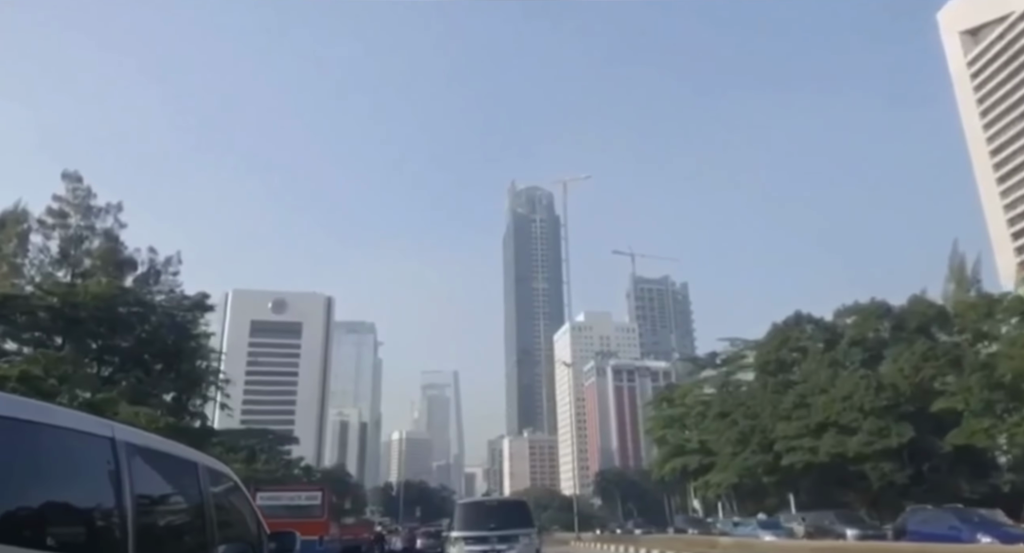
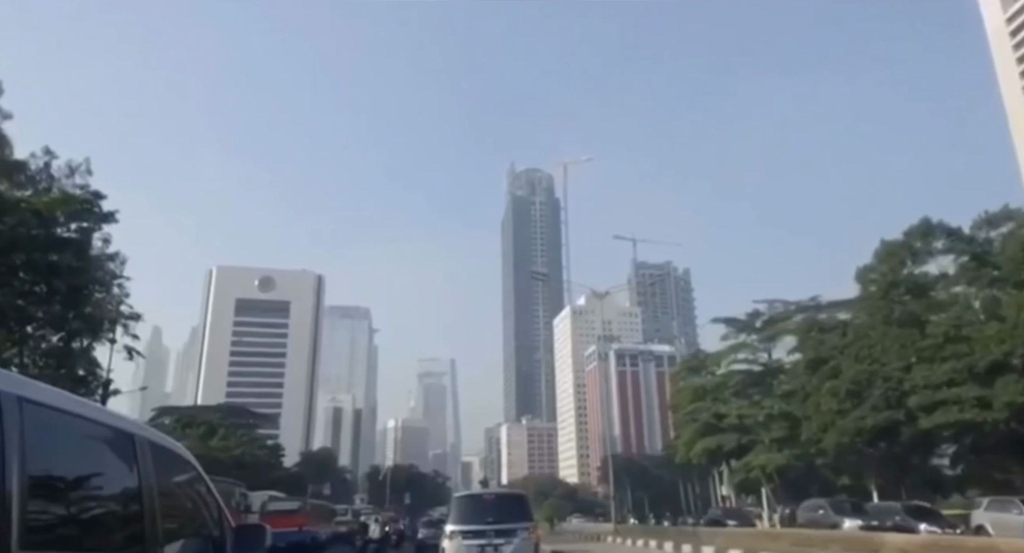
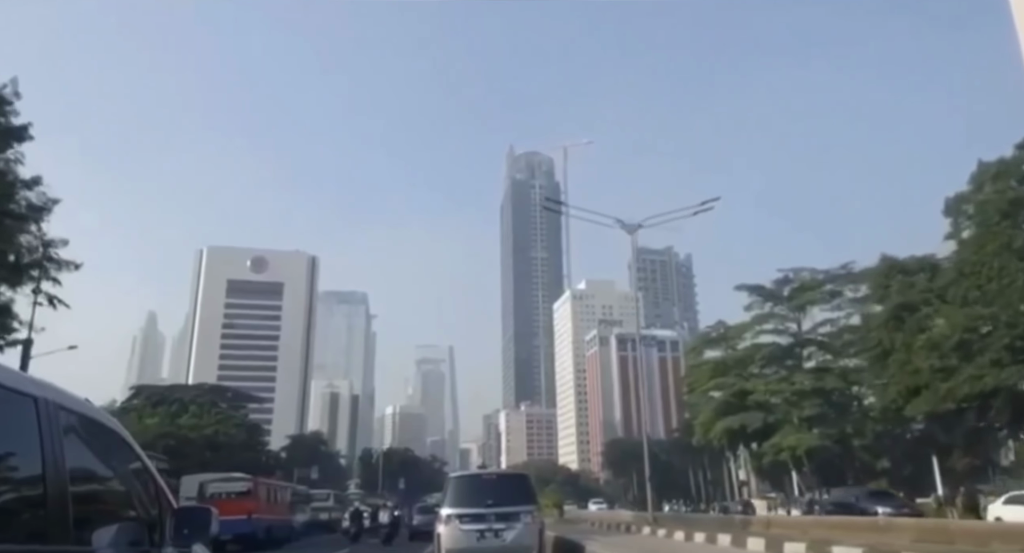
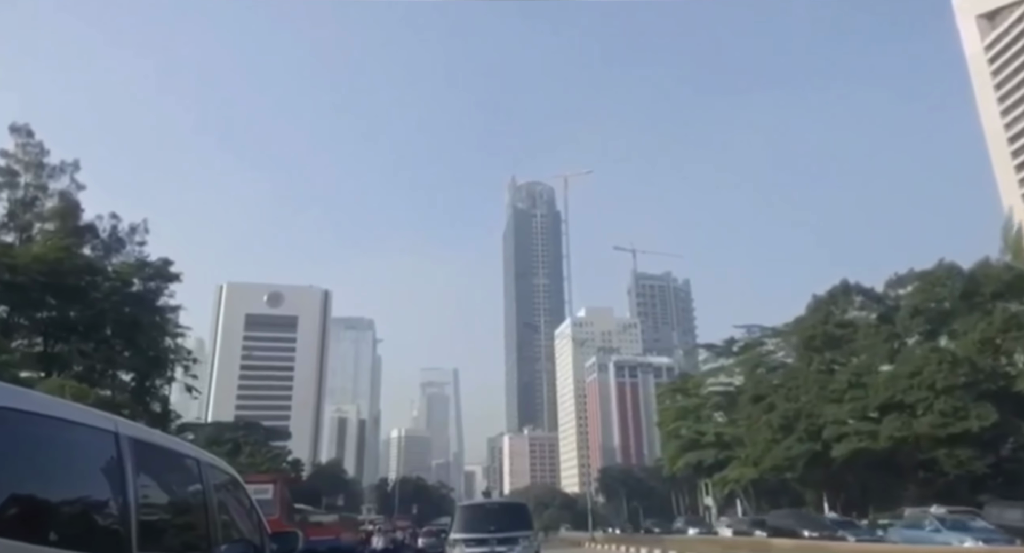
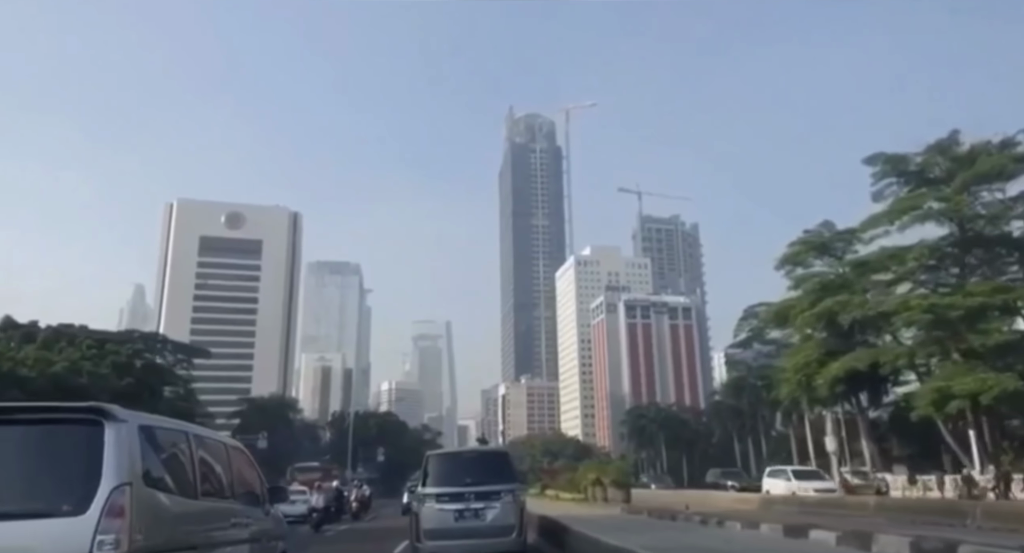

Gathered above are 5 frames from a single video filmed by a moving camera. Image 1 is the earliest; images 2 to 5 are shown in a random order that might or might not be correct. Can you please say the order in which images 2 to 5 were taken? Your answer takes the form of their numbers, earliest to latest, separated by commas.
4, 2, 3, 5
